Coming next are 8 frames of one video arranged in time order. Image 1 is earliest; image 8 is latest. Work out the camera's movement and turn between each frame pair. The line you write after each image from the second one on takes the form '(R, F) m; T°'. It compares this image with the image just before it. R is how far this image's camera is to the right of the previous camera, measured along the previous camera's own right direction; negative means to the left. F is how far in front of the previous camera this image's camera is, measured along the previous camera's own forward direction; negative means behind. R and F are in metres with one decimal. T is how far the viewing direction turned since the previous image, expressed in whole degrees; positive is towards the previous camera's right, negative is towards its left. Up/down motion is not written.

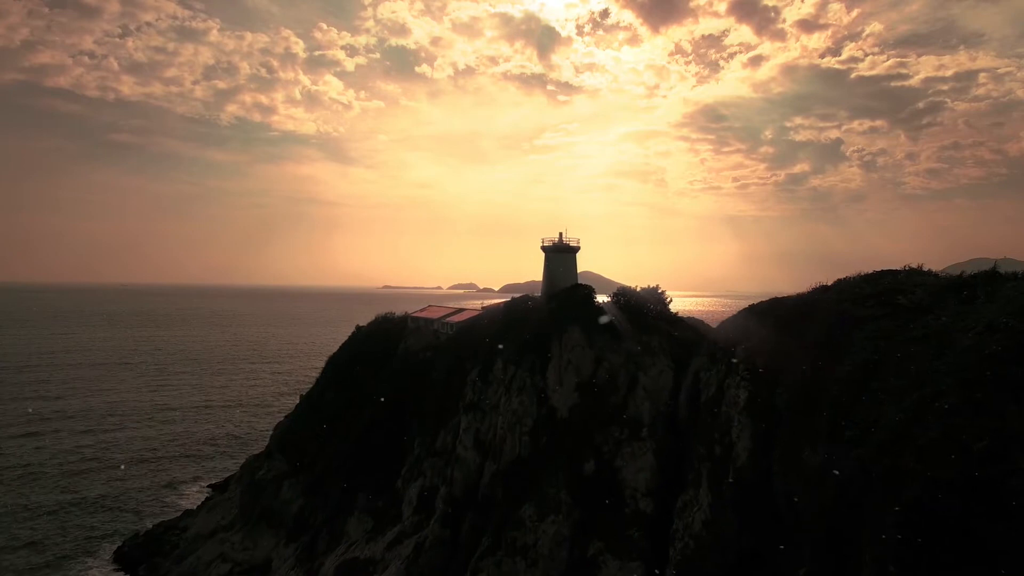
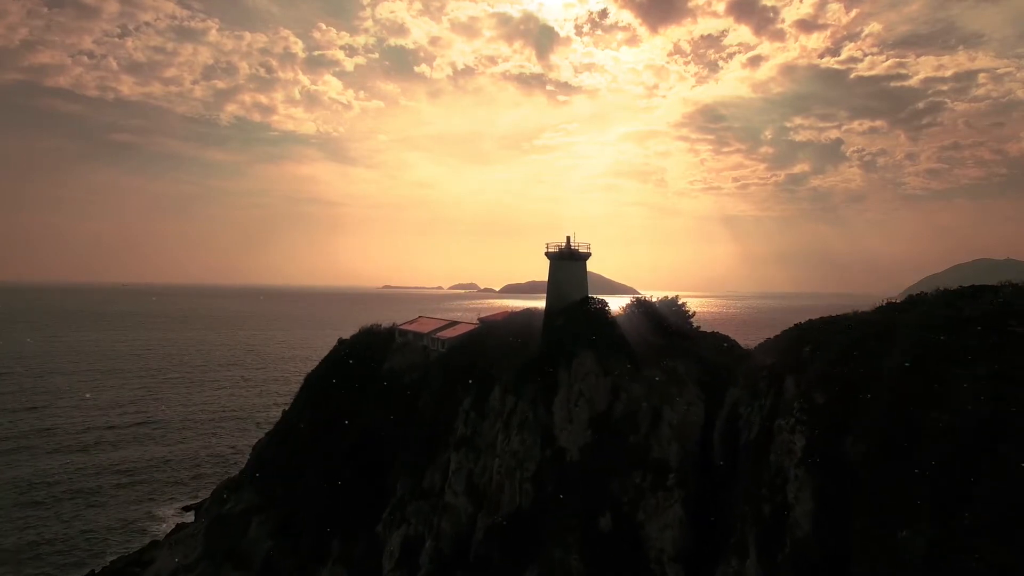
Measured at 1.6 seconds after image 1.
(-0.1, +4.9) m; 0°
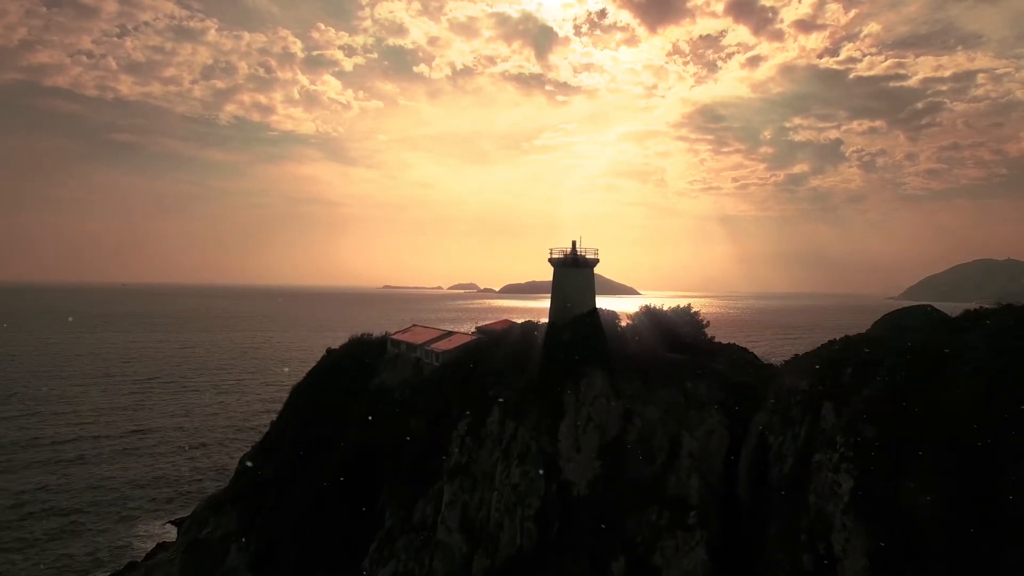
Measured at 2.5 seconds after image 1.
(-0.1, +3.2) m; 0°
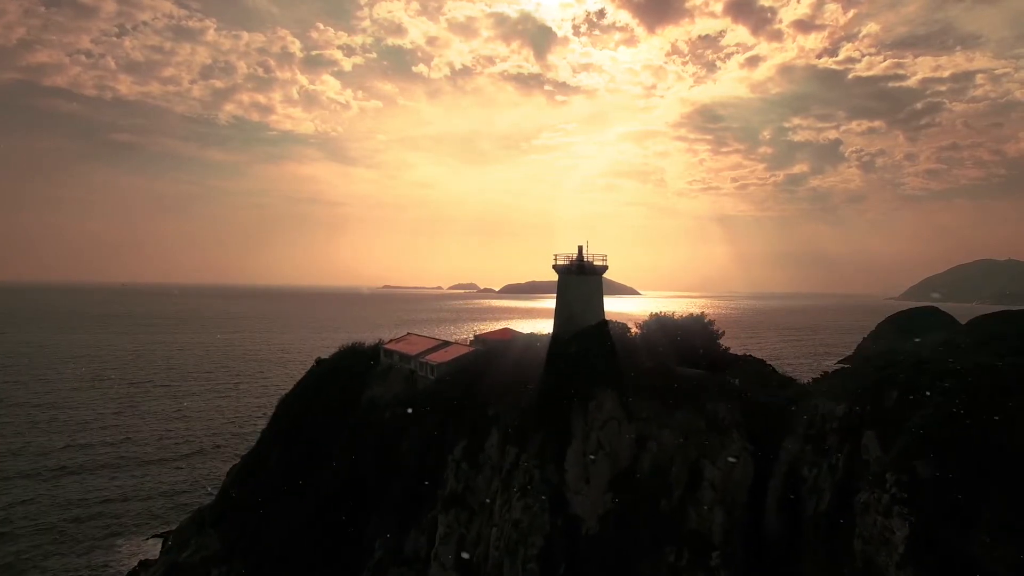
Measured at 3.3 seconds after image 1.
(-0.1, +2.8) m; 0°
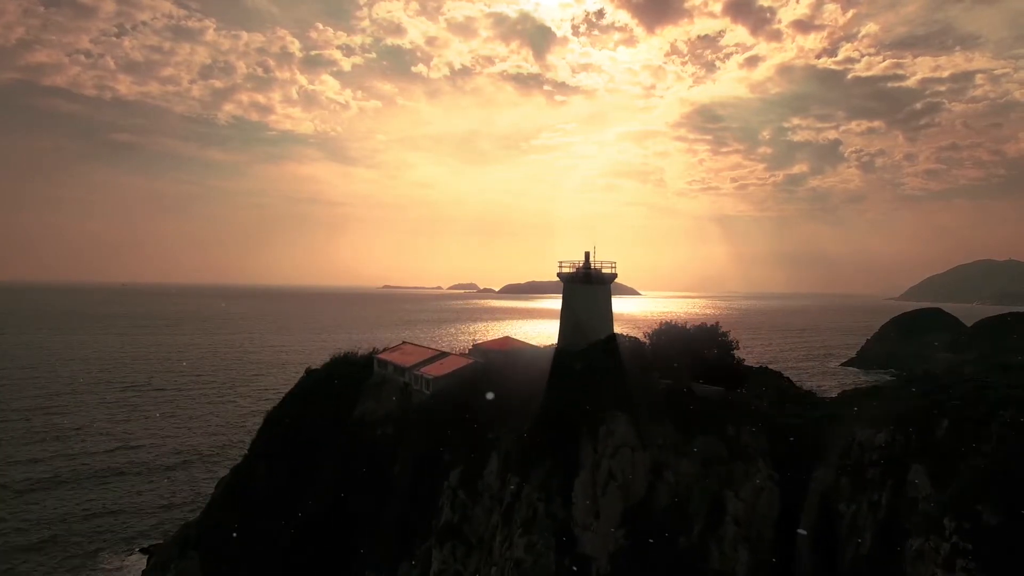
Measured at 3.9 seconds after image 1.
(-0.3, +1.6) m; 0°
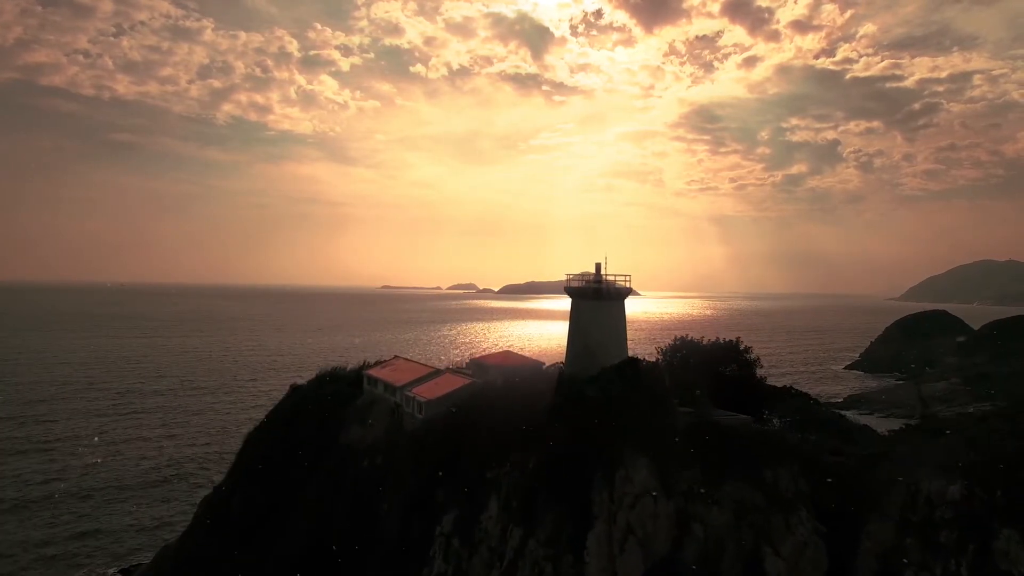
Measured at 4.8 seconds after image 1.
(-0.9, +1.8) m; 0°
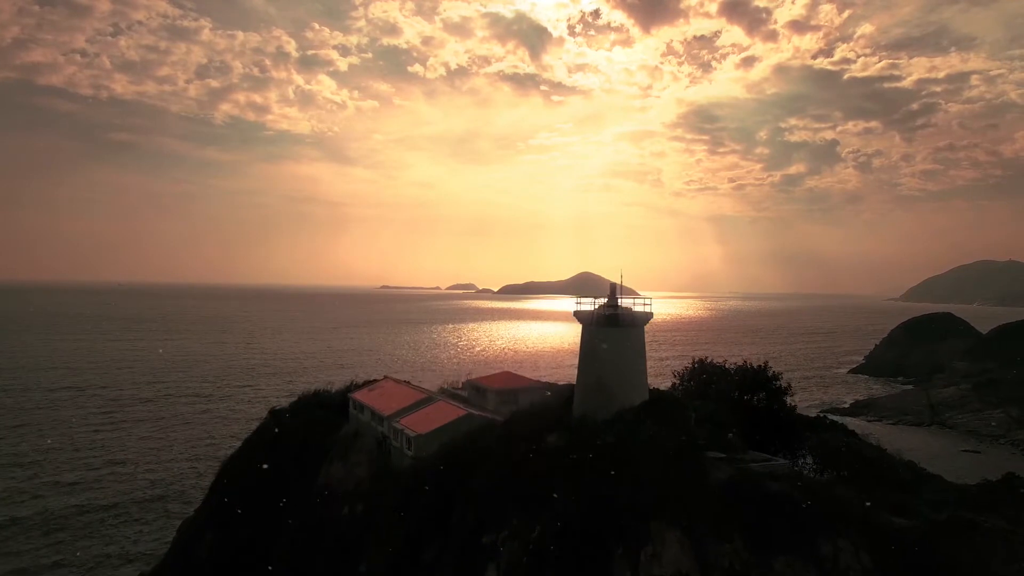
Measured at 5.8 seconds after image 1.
(-0.6, +2.8) m; 0°
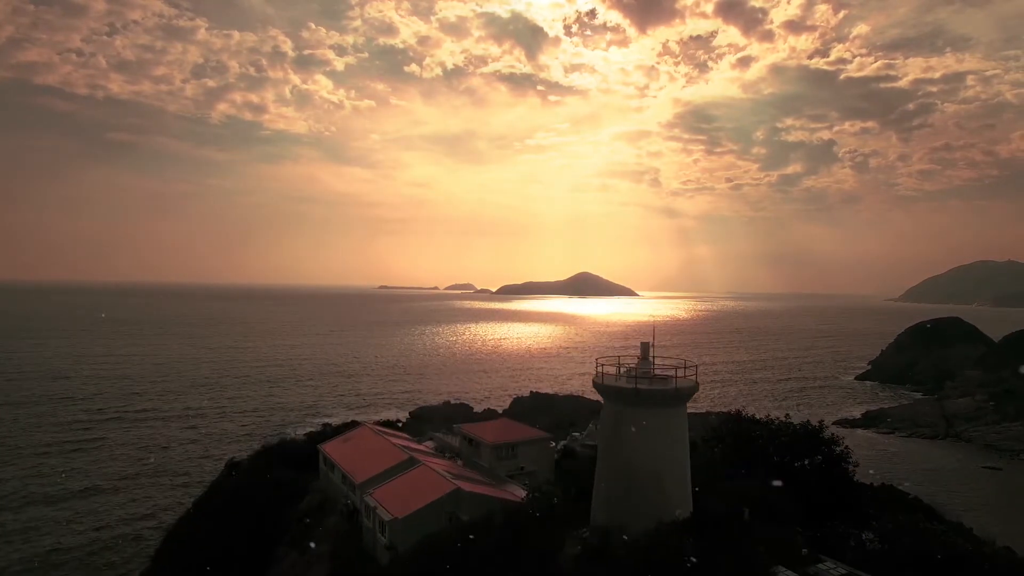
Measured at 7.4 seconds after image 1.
(-0.2, +4.8) m; 0°
